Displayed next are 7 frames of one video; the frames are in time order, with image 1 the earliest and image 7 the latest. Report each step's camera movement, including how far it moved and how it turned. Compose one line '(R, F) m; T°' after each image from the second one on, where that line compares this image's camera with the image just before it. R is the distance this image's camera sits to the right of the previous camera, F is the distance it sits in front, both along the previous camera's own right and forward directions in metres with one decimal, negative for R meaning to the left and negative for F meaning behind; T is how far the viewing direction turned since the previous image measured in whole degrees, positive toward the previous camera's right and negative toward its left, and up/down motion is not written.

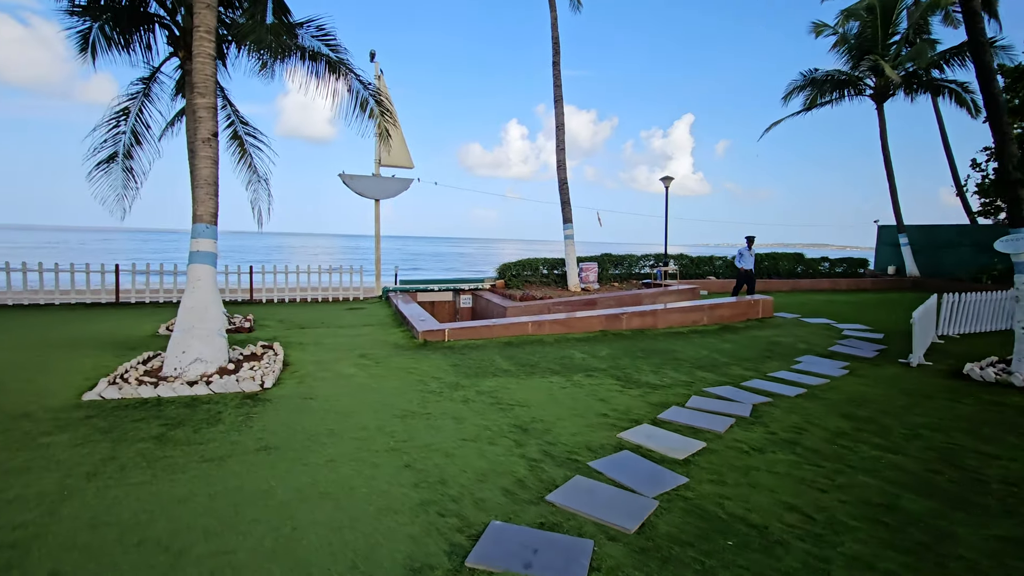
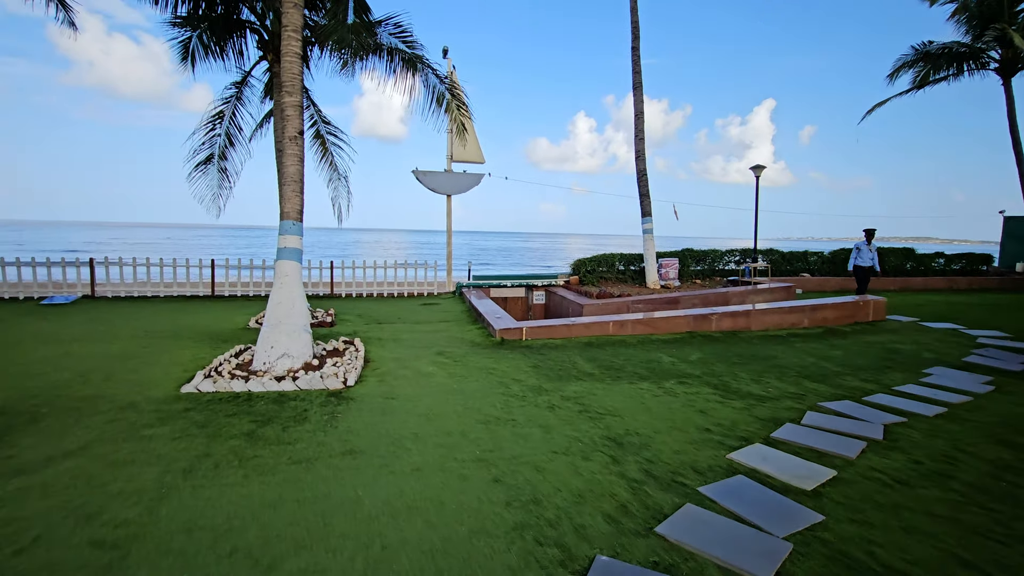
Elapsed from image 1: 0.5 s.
(-0.2, +0.3) m; -7°
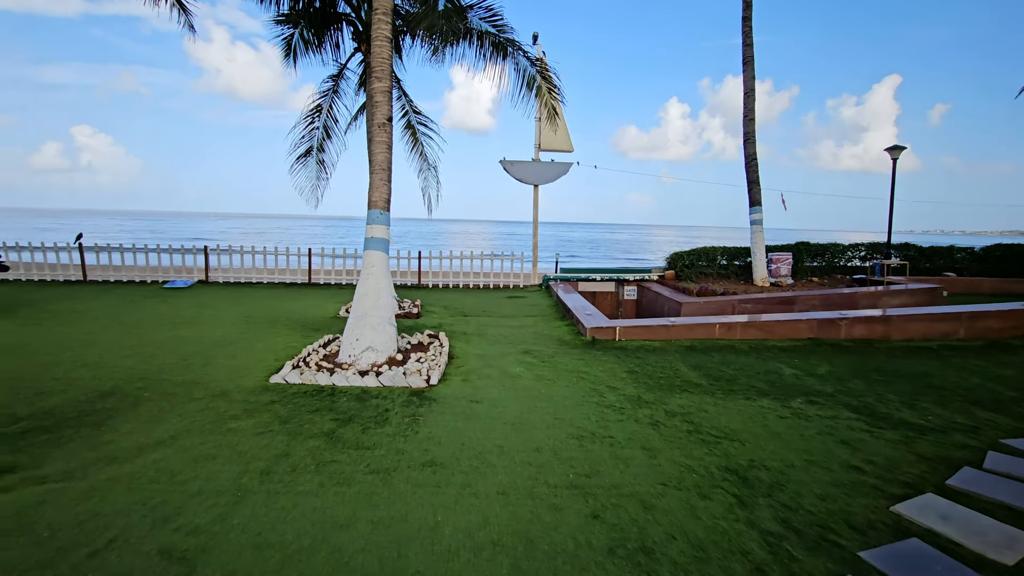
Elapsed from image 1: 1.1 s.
(-0.1, +0.4) m; -9°
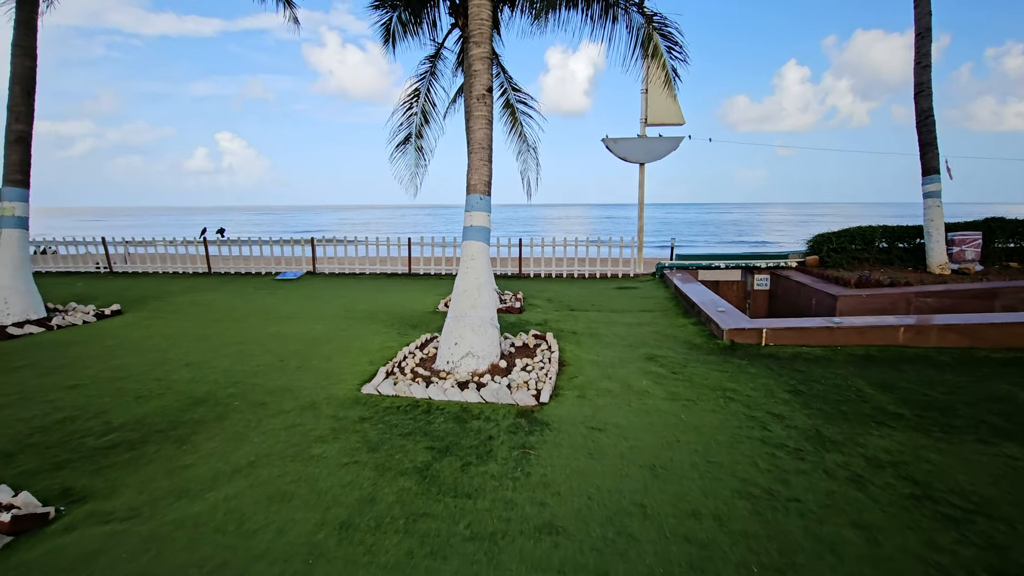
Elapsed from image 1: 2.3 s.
(-0.2, +0.8) m; -11°
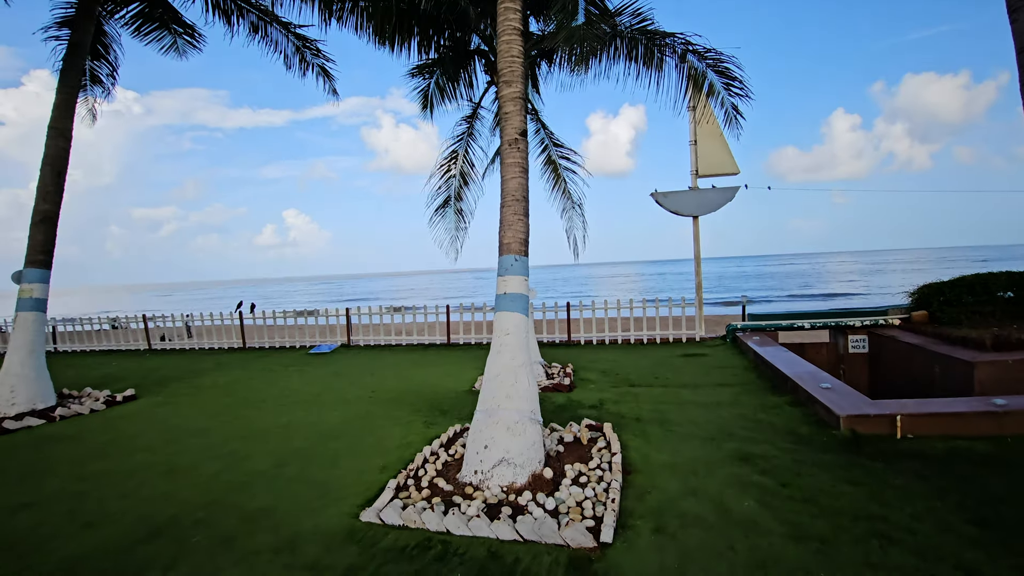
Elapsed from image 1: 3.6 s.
(0.0, +0.9) m; -6°
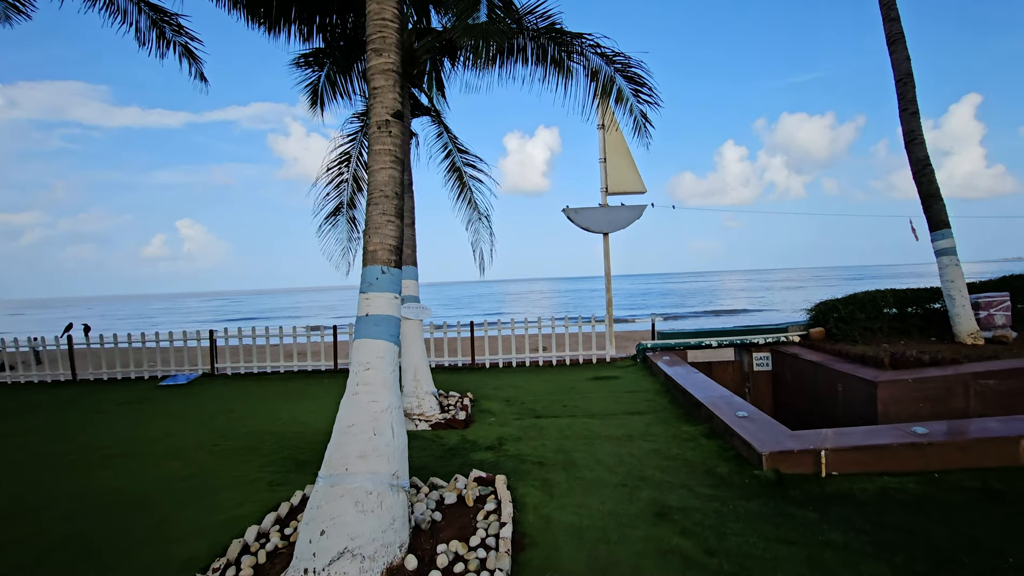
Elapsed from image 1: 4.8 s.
(+0.3, +0.8) m; +9°
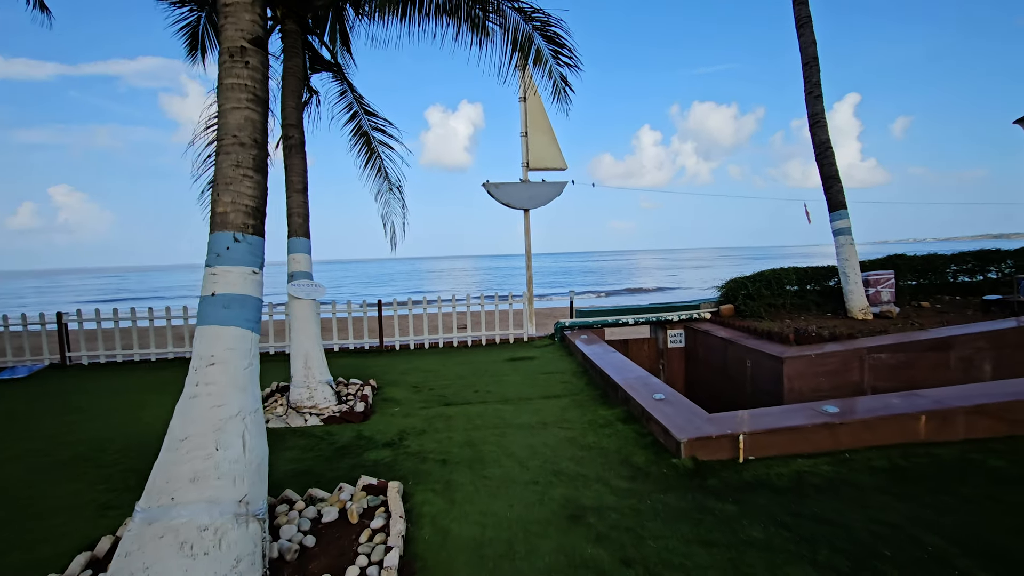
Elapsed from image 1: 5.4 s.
(+0.2, +0.5) m; +9°
